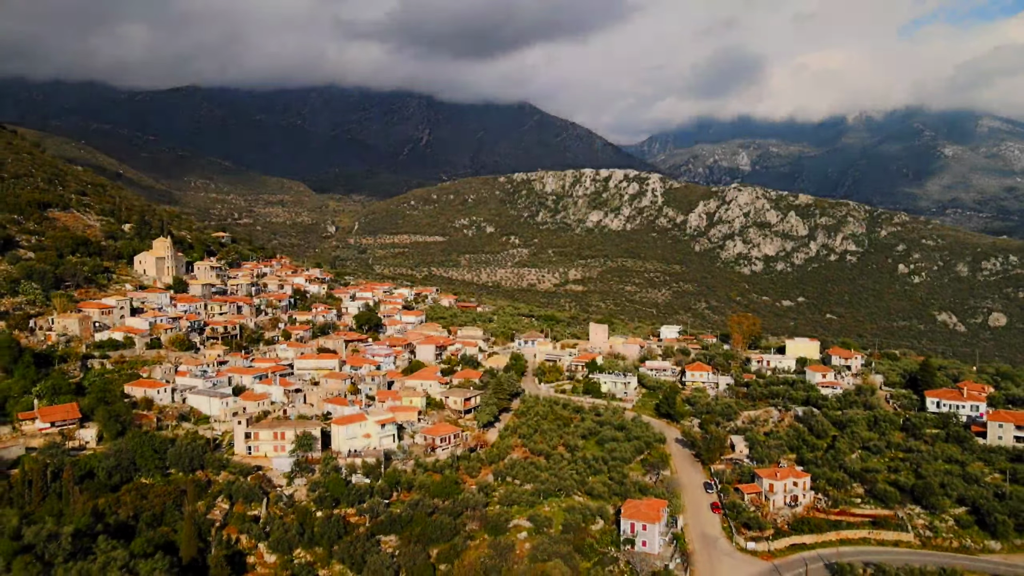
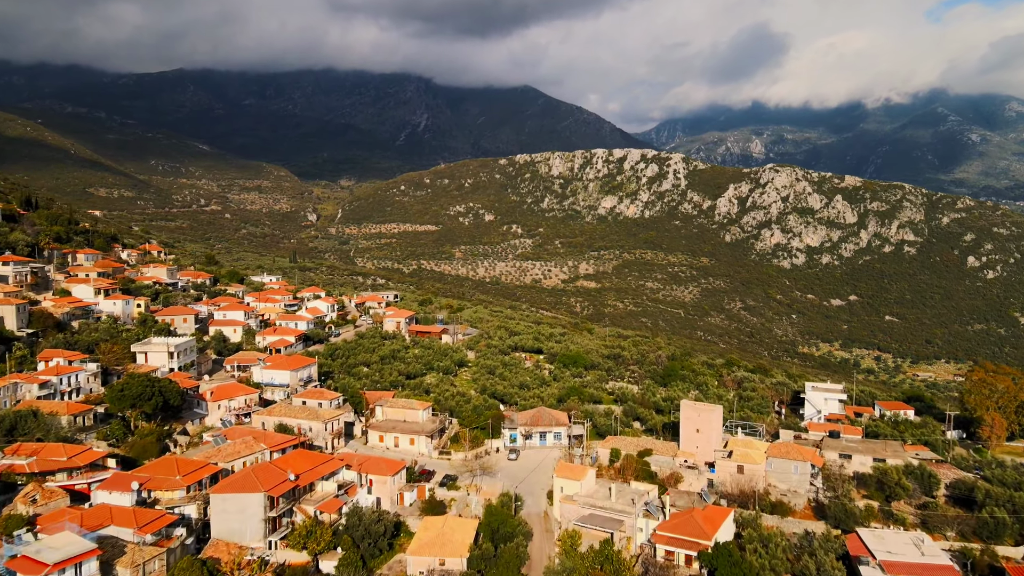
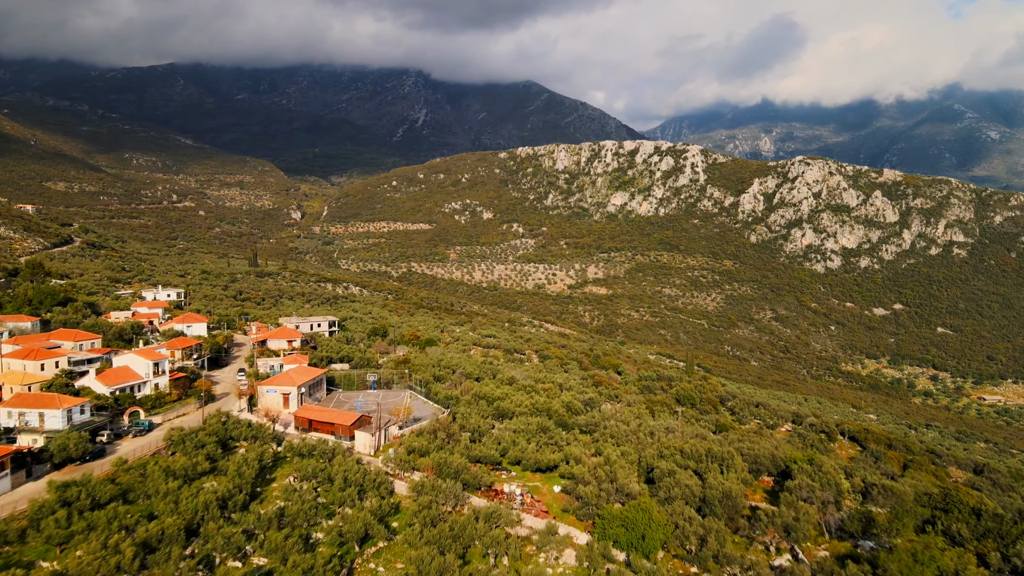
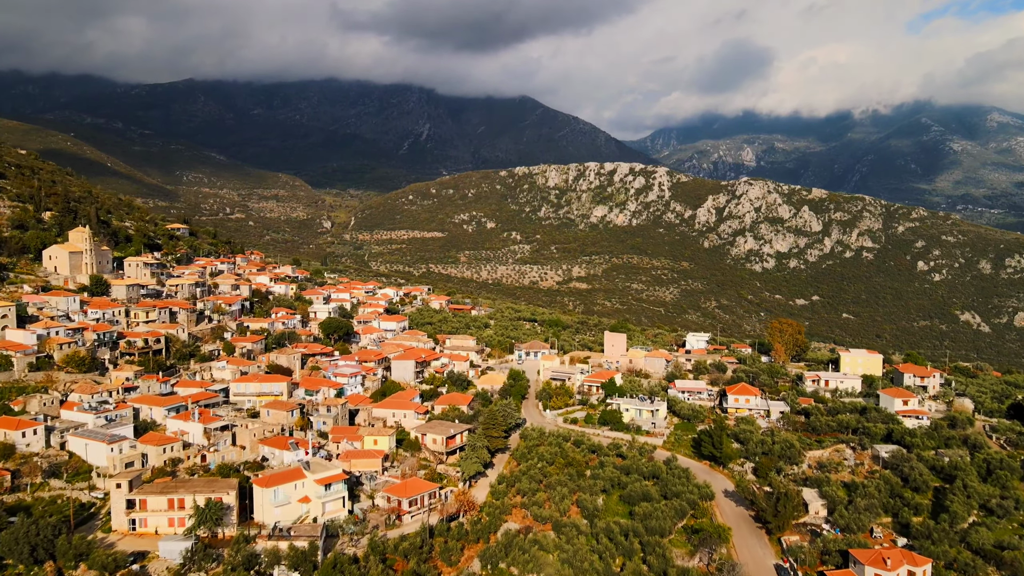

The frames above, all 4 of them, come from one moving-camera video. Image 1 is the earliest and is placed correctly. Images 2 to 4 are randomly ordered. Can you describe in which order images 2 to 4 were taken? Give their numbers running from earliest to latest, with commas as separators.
4, 2, 3
